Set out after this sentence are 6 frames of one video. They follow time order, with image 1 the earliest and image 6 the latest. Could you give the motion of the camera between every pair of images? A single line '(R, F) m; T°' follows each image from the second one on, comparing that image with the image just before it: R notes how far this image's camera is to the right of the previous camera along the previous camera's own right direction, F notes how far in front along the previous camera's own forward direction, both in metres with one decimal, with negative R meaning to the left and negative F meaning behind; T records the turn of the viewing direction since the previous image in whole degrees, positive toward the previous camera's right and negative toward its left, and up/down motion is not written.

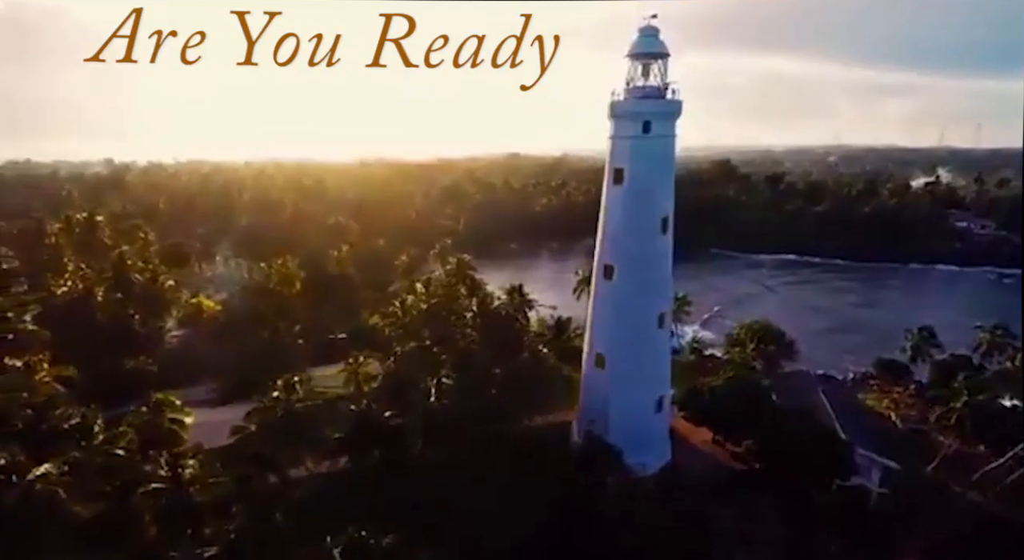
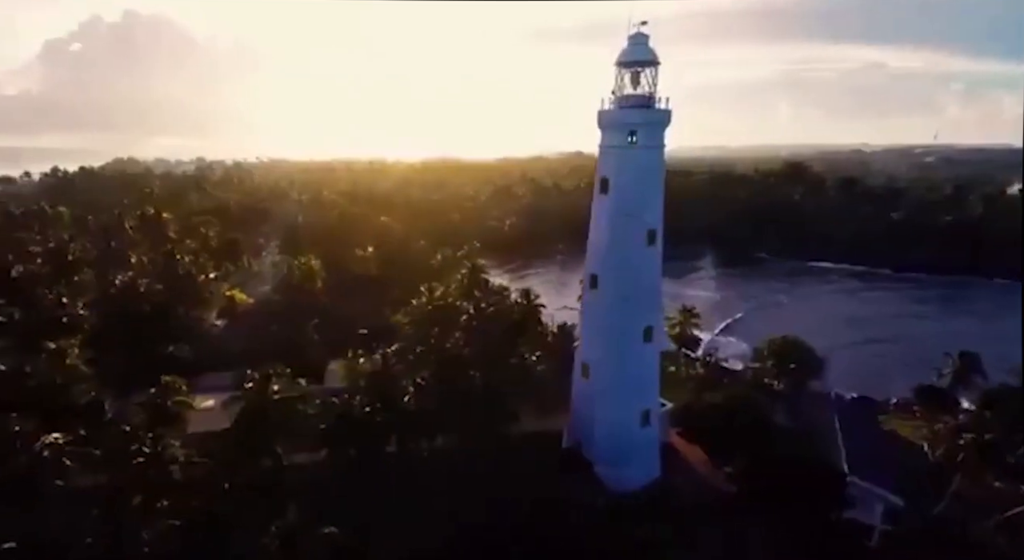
(+2.7, -0.1) m; -9°
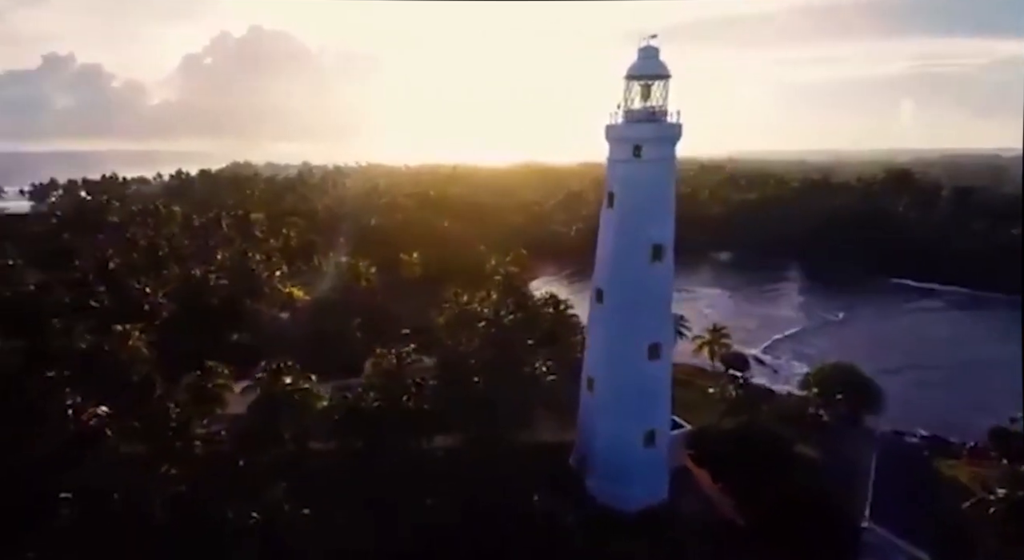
(+2.7, 0.0) m; -11°
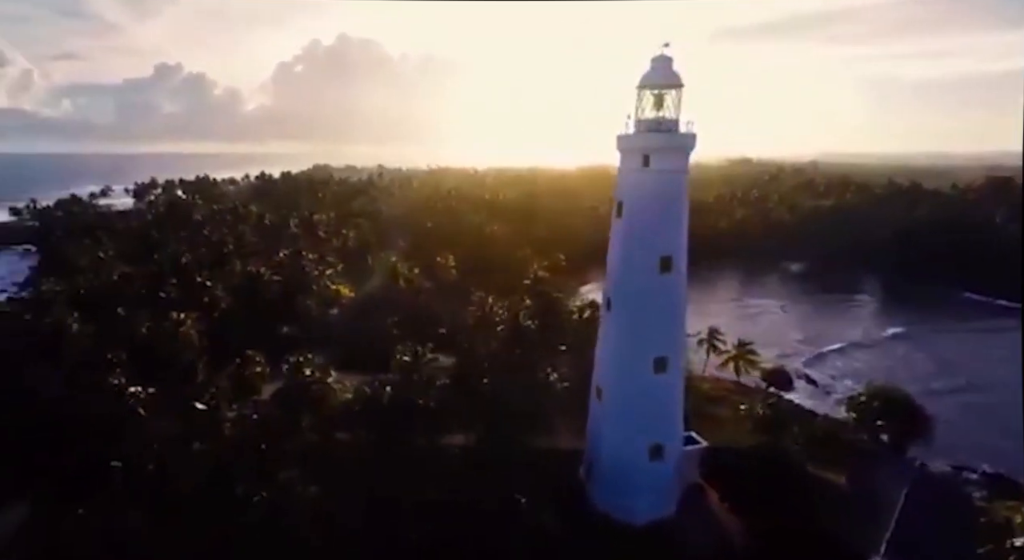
(+1.9, -0.1) m; -8°
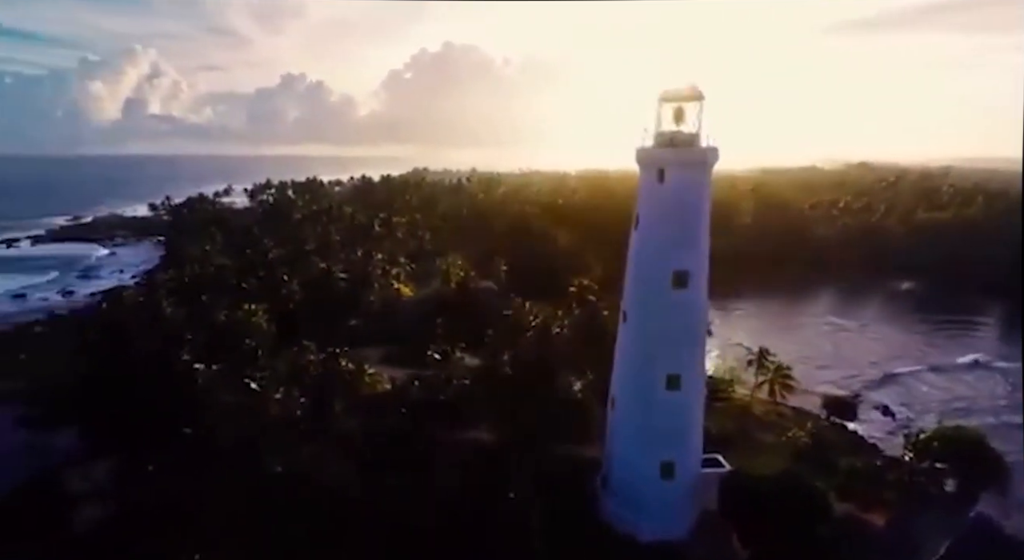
(+2.4, -0.1) m; -11°
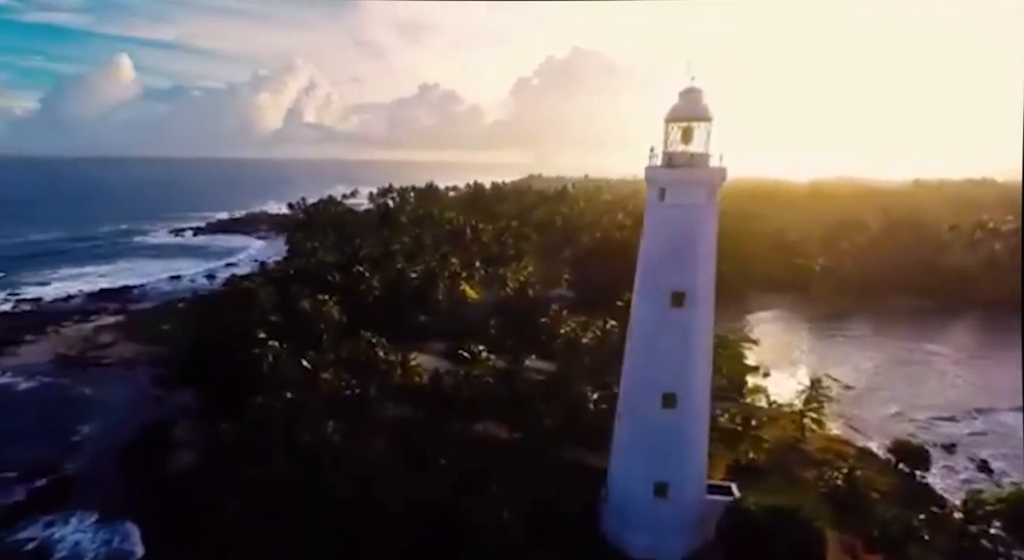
(+3.2, 0.0) m; -14°
